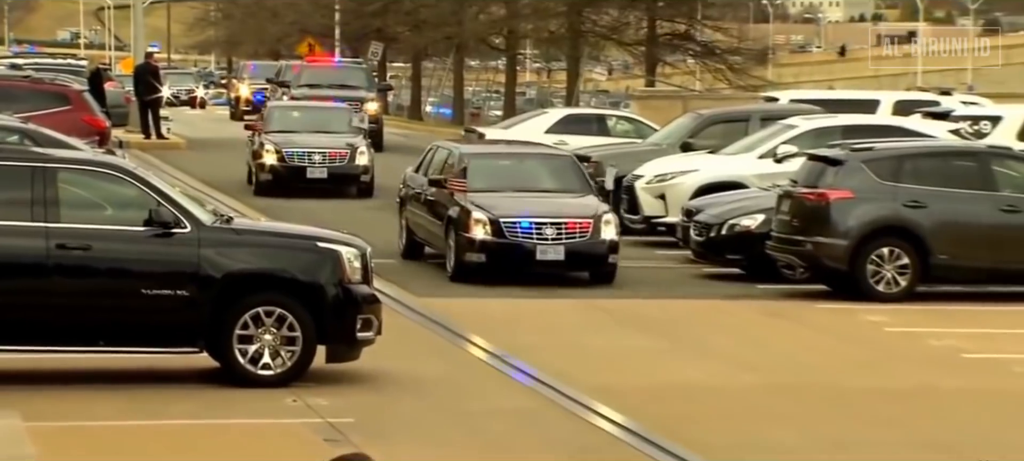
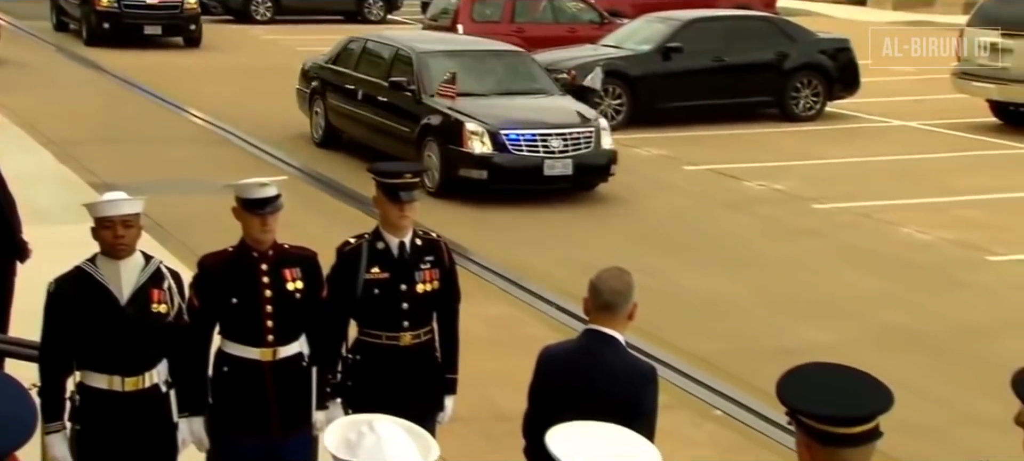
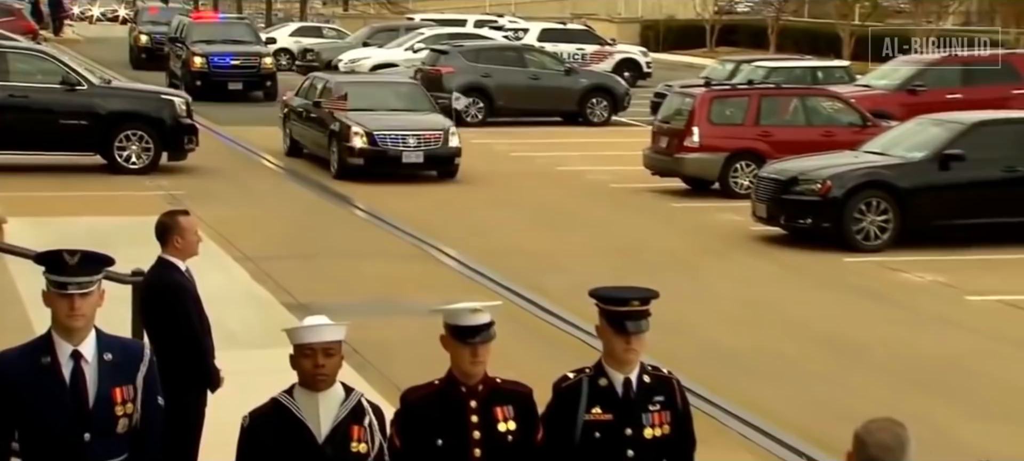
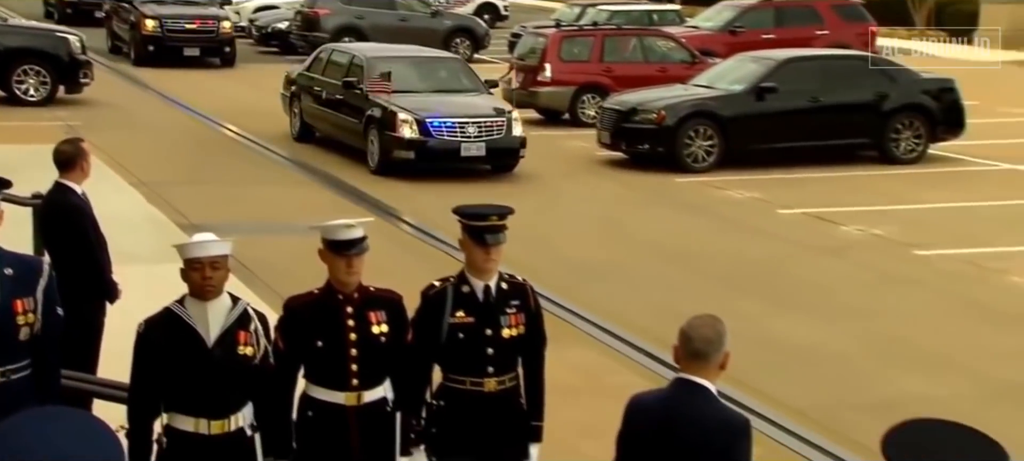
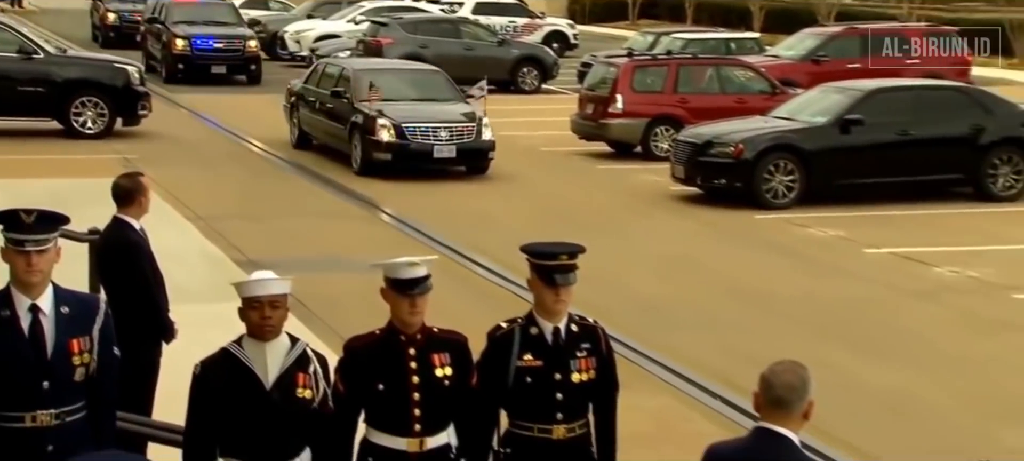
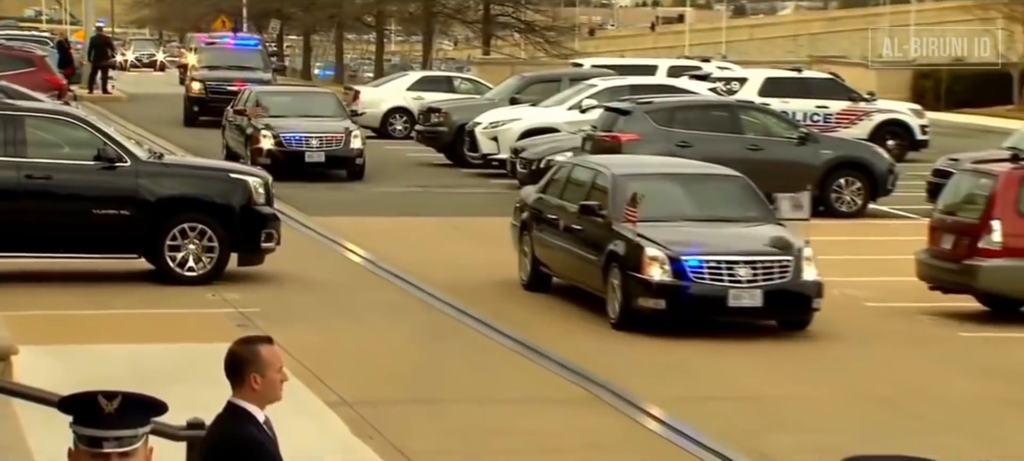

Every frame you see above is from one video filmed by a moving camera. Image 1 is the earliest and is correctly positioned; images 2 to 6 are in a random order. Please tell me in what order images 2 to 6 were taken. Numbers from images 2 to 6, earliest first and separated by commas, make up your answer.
6, 3, 5, 4, 2
